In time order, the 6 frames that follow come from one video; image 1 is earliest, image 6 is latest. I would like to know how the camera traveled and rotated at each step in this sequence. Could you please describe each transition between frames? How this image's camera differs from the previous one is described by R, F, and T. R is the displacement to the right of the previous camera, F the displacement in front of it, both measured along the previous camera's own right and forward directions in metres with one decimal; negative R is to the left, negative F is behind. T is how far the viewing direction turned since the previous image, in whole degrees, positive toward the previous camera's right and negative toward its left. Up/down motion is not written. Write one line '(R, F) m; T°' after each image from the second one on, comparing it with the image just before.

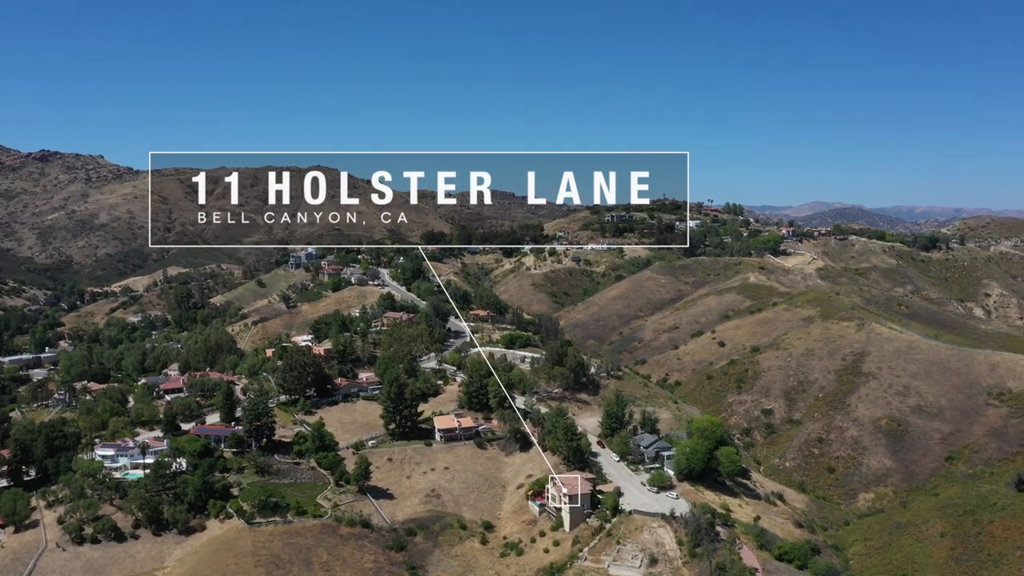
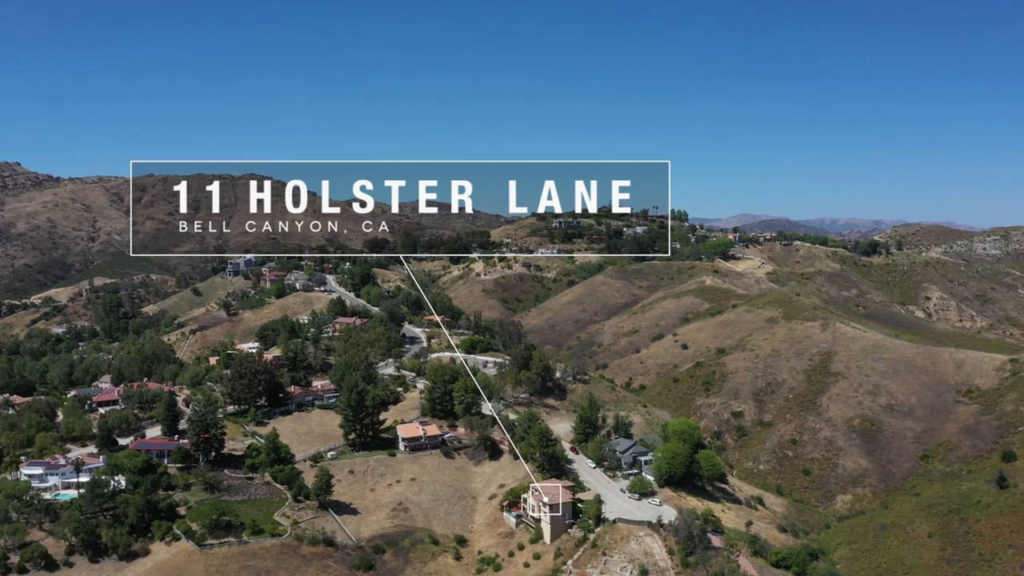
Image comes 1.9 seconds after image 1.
(-0.7, +1.0) m; +4°
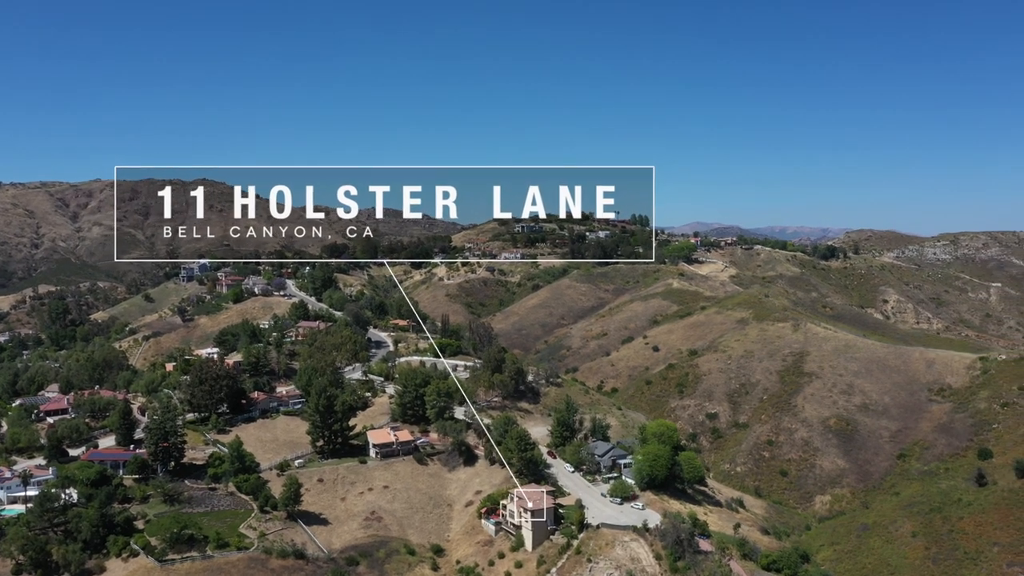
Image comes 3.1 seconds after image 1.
(-0.4, +0.5) m; +3°
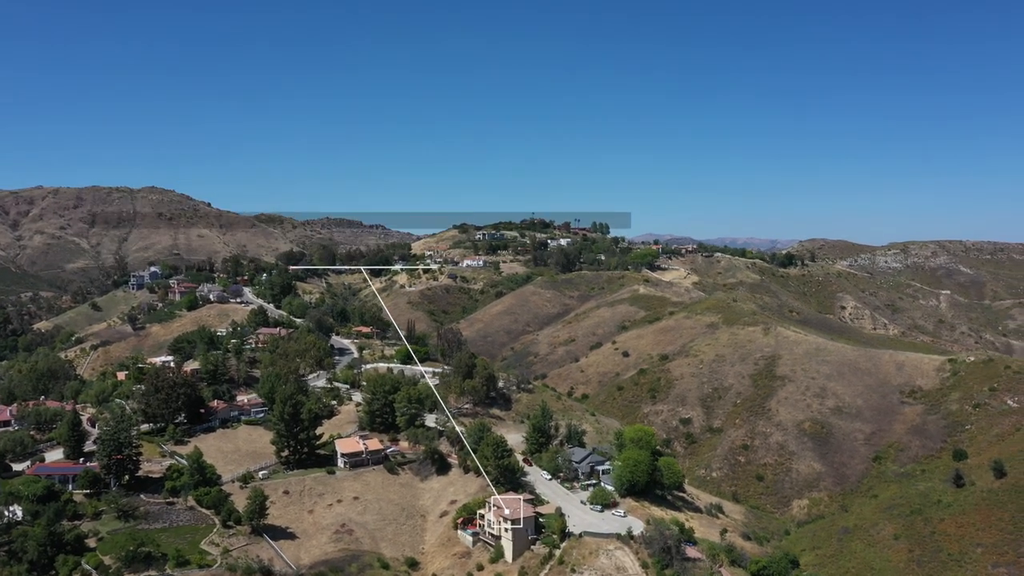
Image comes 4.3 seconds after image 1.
(-0.4, +0.5) m; +3°
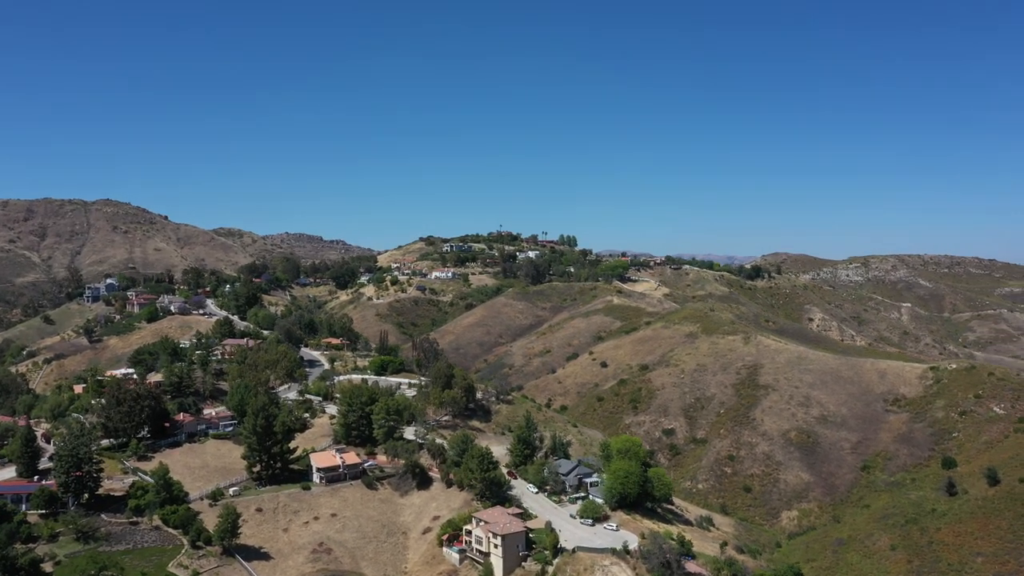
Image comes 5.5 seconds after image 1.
(-0.5, +0.6) m; +3°
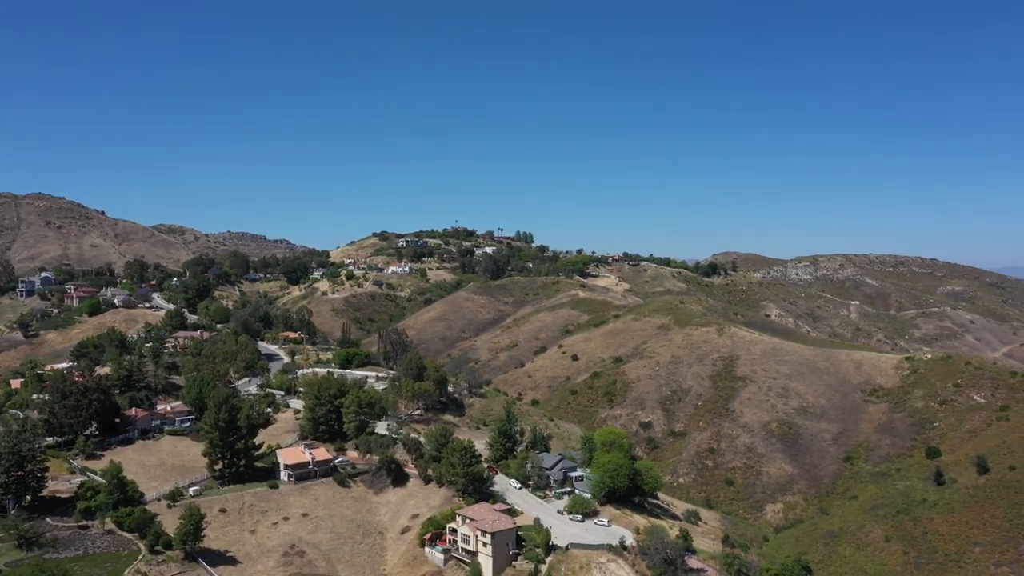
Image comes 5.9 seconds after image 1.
(-0.8, +0.8) m; +4°
